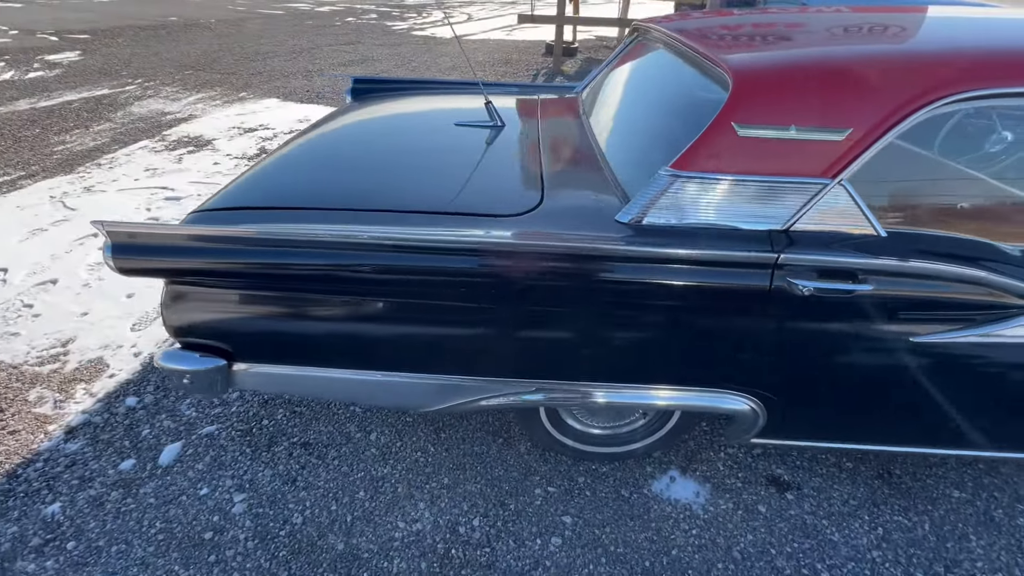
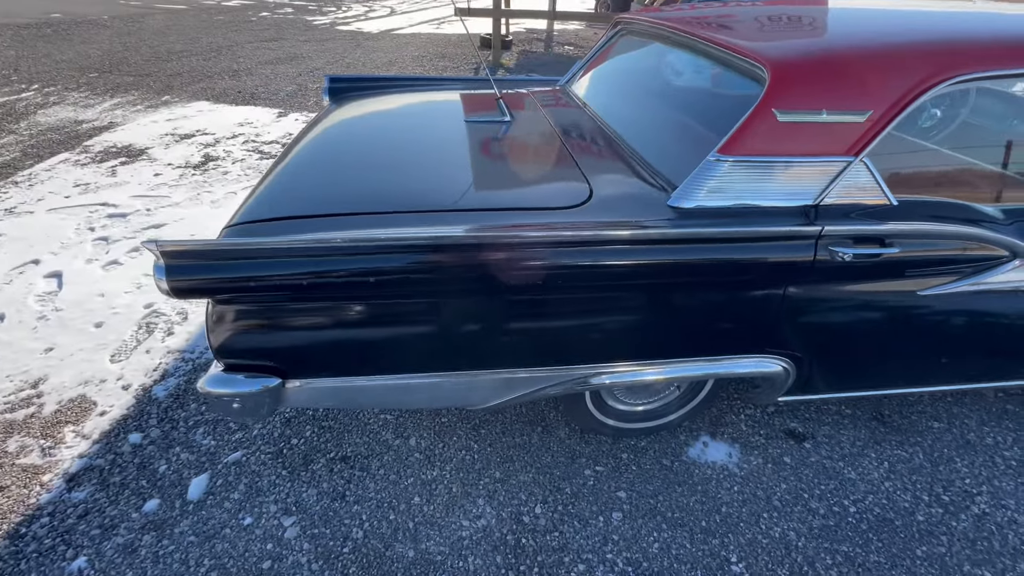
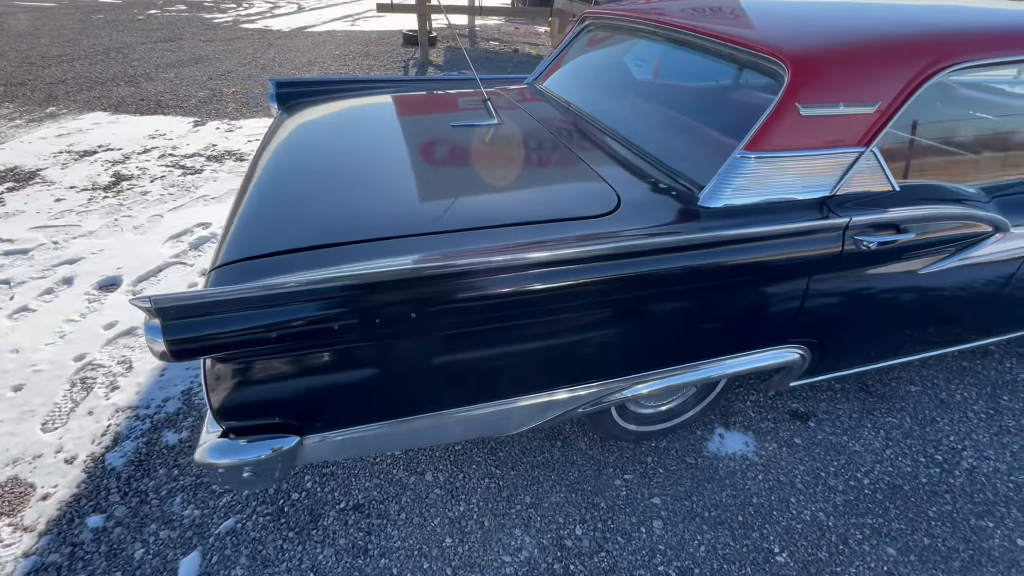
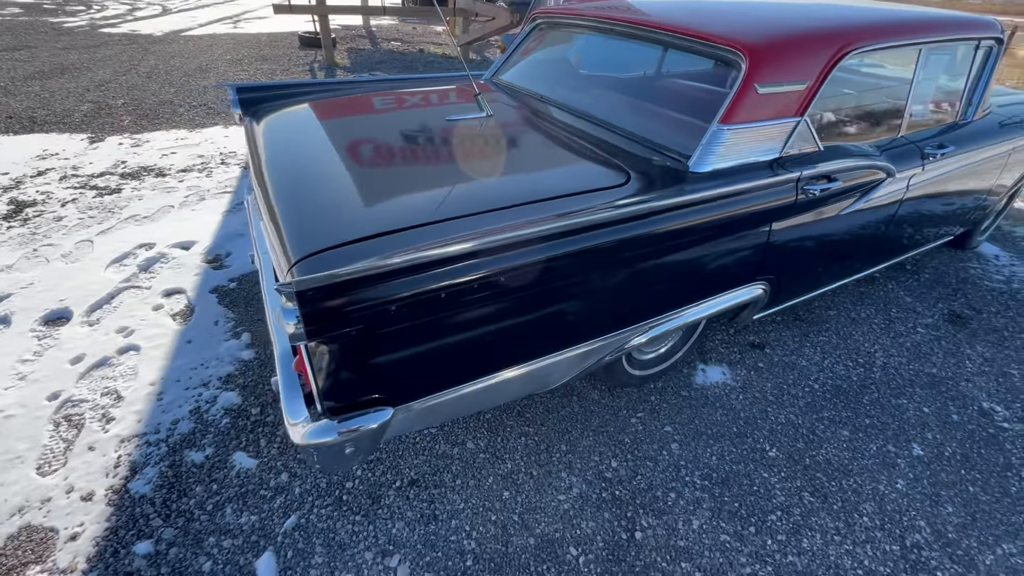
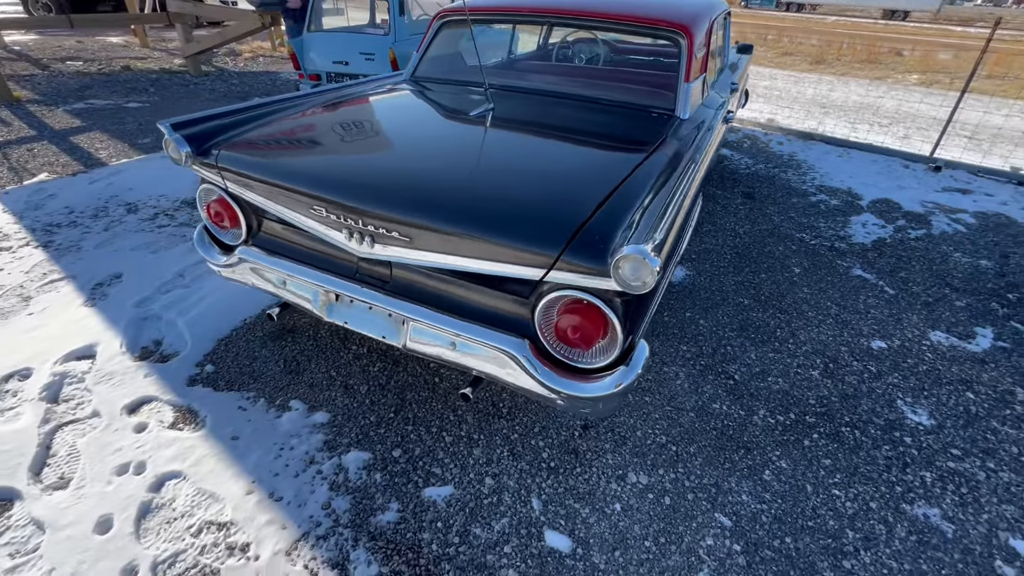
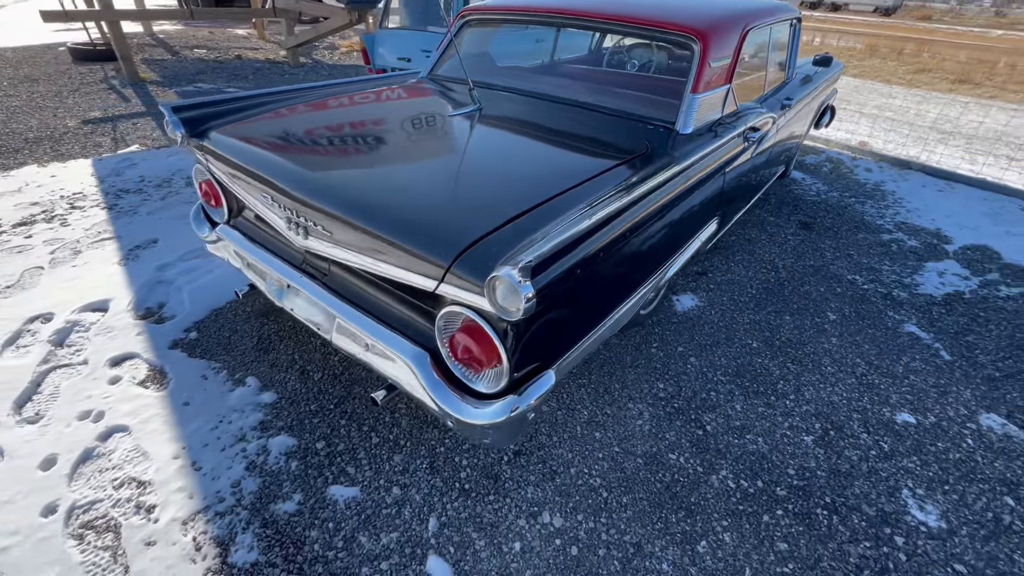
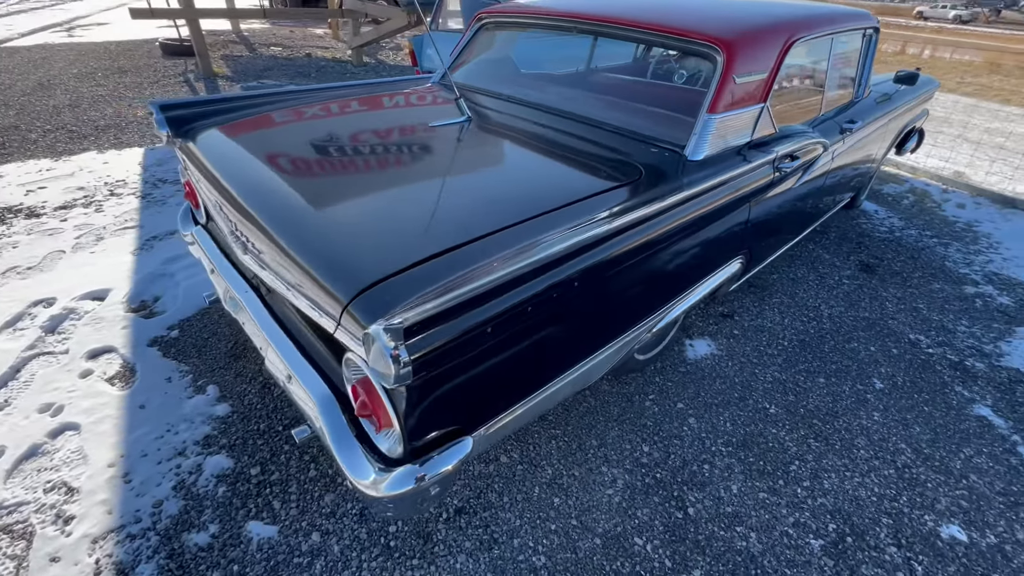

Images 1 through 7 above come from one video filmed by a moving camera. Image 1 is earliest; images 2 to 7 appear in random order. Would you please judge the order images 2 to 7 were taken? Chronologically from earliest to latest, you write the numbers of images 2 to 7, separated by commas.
2, 3, 4, 7, 6, 5
